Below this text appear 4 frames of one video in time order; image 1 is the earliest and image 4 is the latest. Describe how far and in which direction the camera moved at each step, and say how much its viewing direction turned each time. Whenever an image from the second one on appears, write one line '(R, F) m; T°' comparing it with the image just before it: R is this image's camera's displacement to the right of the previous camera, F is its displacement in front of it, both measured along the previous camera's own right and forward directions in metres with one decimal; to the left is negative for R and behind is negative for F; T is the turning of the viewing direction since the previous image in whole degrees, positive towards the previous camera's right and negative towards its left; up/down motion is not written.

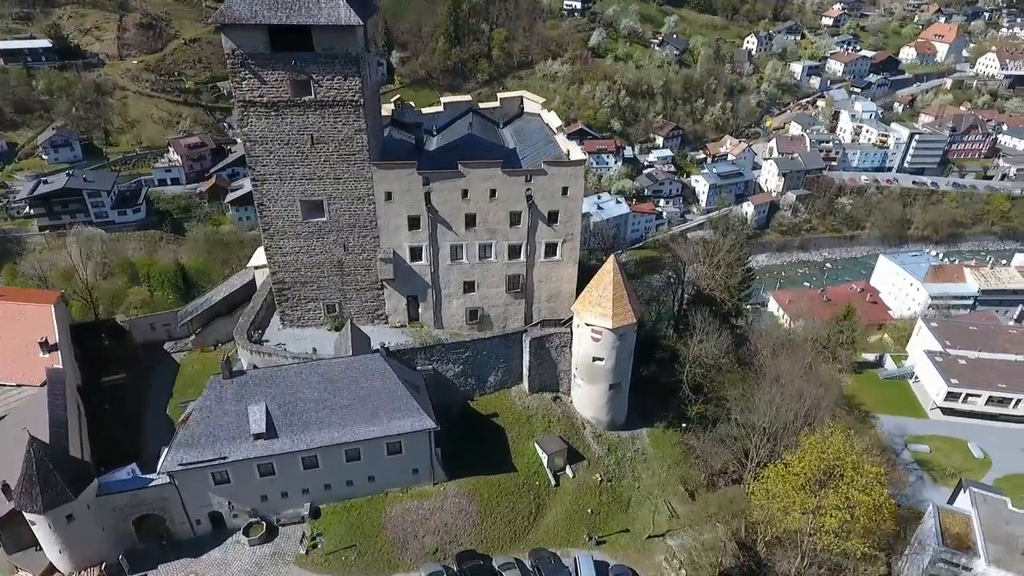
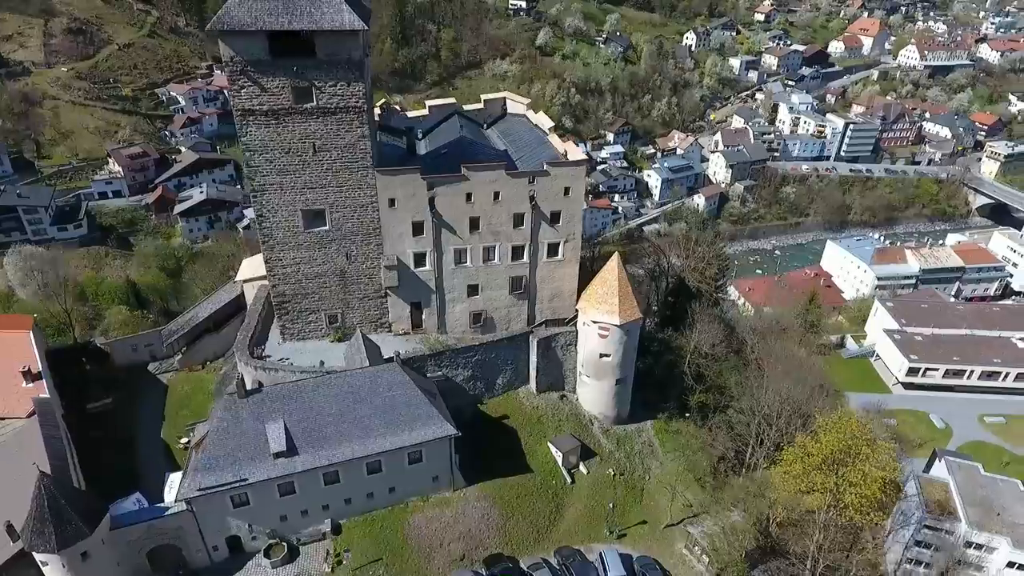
(-2.2, 0.0) m; +4°
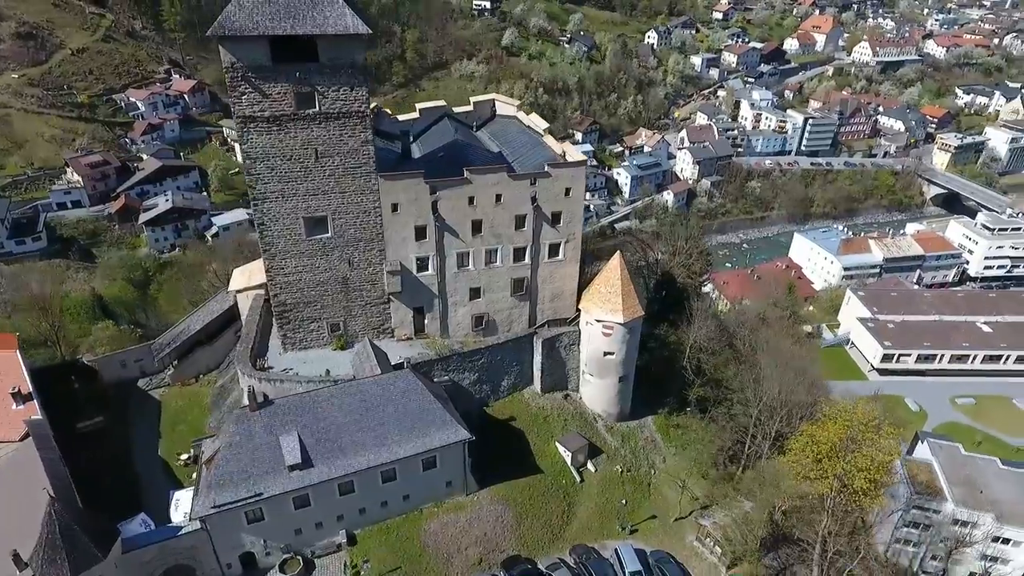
(-1.4, 0.0) m; +3°
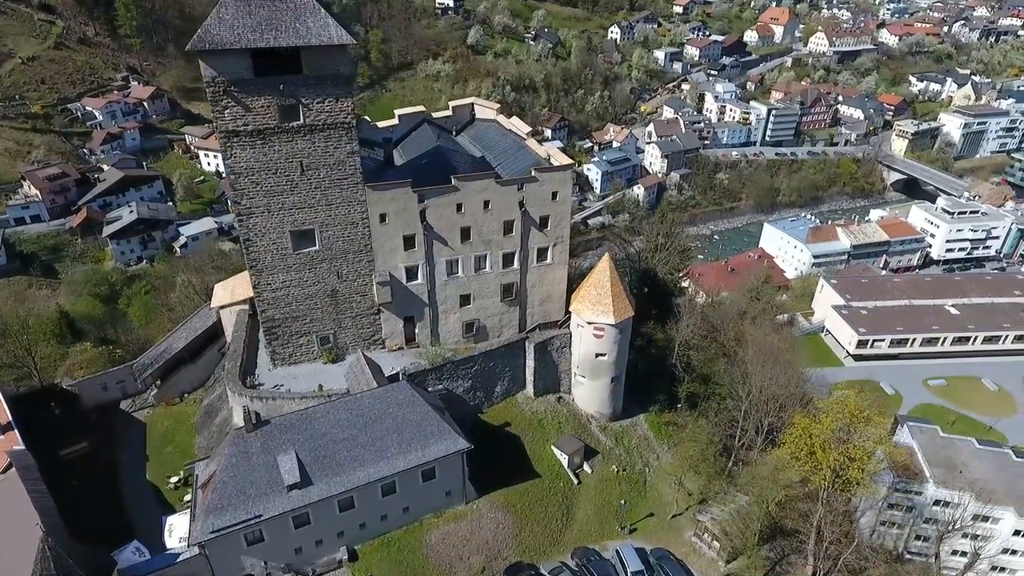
(-0.7, 0.0) m; +2°
